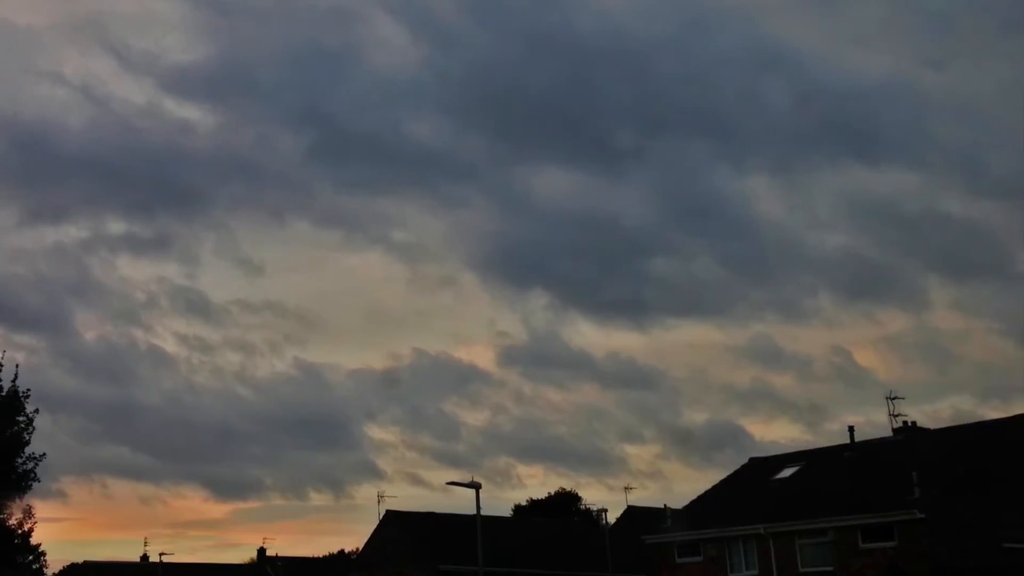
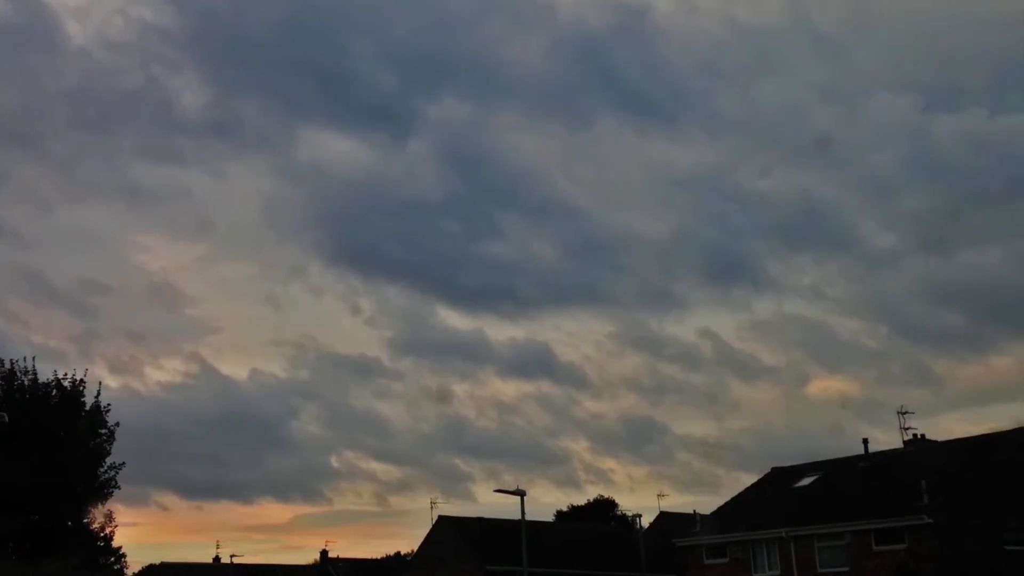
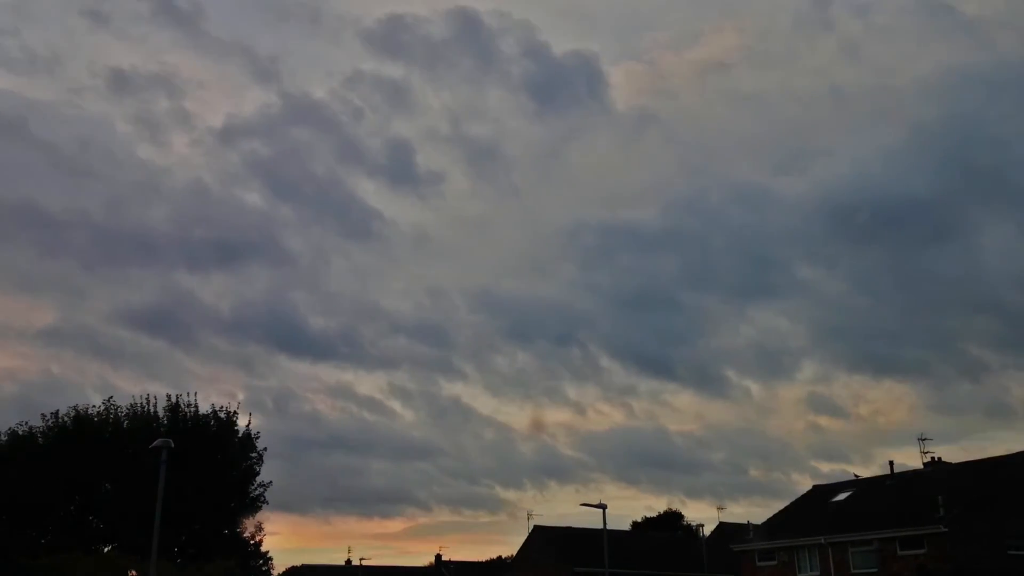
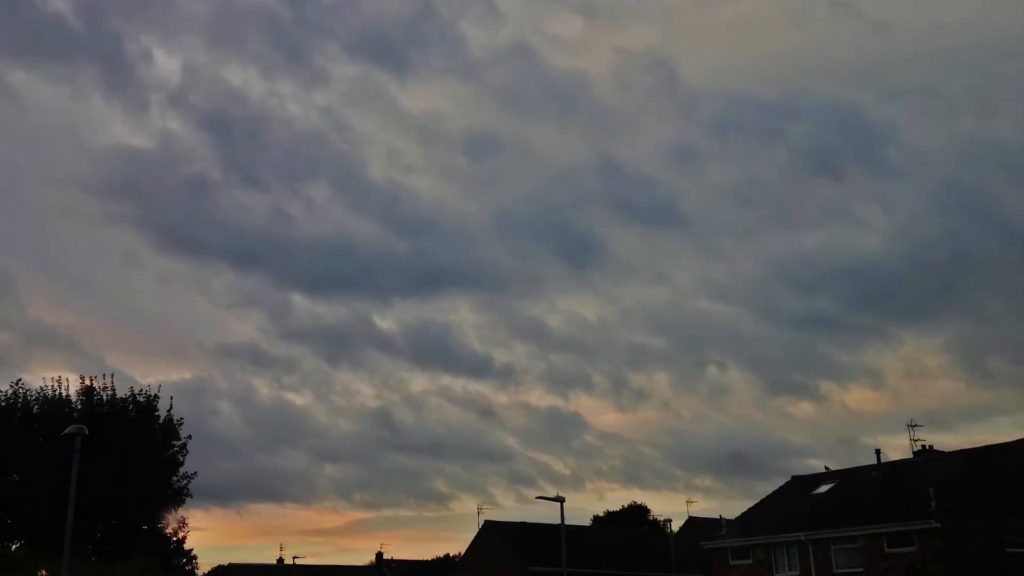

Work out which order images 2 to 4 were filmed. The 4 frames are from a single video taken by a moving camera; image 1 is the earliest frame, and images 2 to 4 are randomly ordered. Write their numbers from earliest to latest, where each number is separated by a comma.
2, 4, 3
